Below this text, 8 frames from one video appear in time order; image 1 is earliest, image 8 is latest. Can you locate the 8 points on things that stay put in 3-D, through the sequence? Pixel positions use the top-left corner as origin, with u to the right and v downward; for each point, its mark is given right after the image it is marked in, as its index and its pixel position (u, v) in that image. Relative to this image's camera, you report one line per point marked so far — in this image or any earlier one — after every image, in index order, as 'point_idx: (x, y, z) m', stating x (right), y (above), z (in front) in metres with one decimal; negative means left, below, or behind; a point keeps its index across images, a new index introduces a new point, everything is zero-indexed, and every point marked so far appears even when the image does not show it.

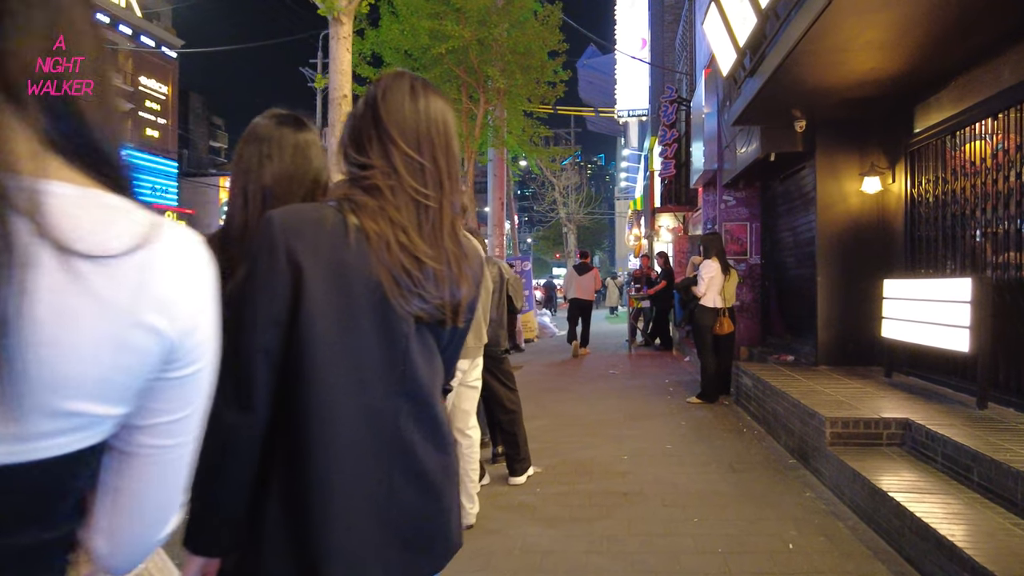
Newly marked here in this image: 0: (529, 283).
0: (+0.4, +0.1, +18.1) m
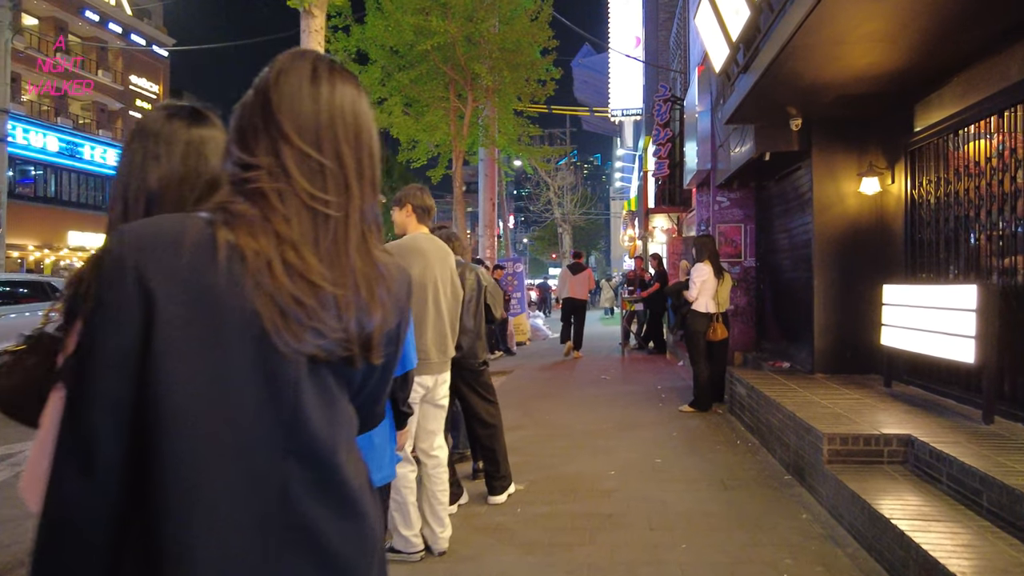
0: (+0.2, +0.1, +17.8) m
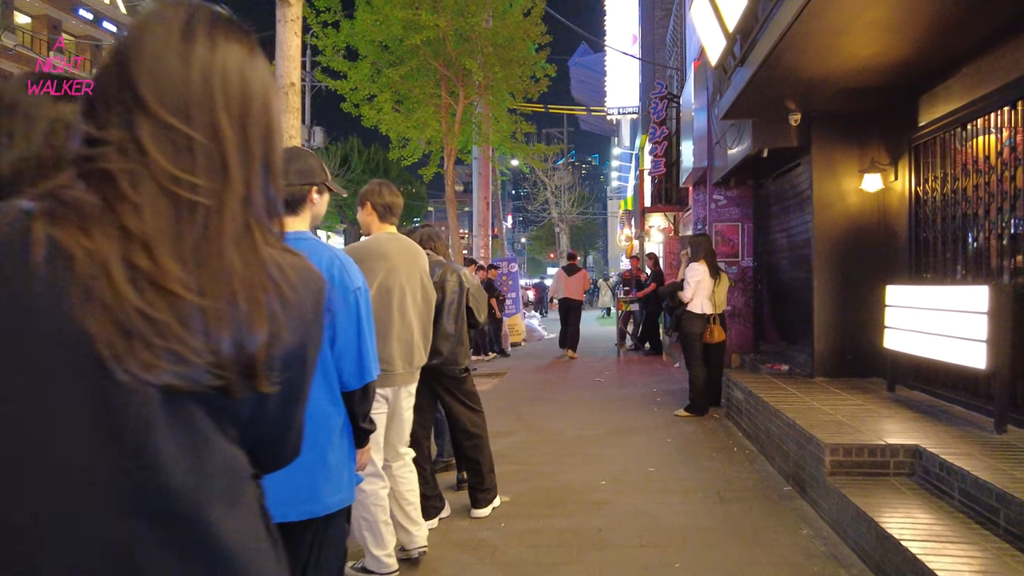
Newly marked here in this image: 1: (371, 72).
0: (+0.1, +0.1, +17.5) m
1: (-2.3, +3.5, +11.8) m
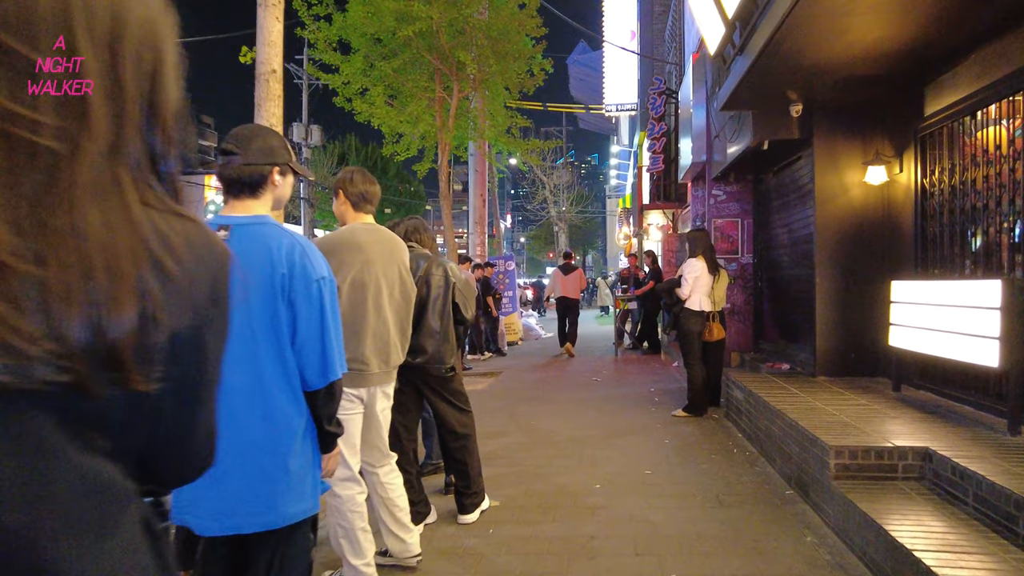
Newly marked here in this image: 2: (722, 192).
0: (0.0, +0.1, +17.3) m
1: (-2.4, +3.5, +11.5) m
2: (+2.9, +1.3, +10.1) m
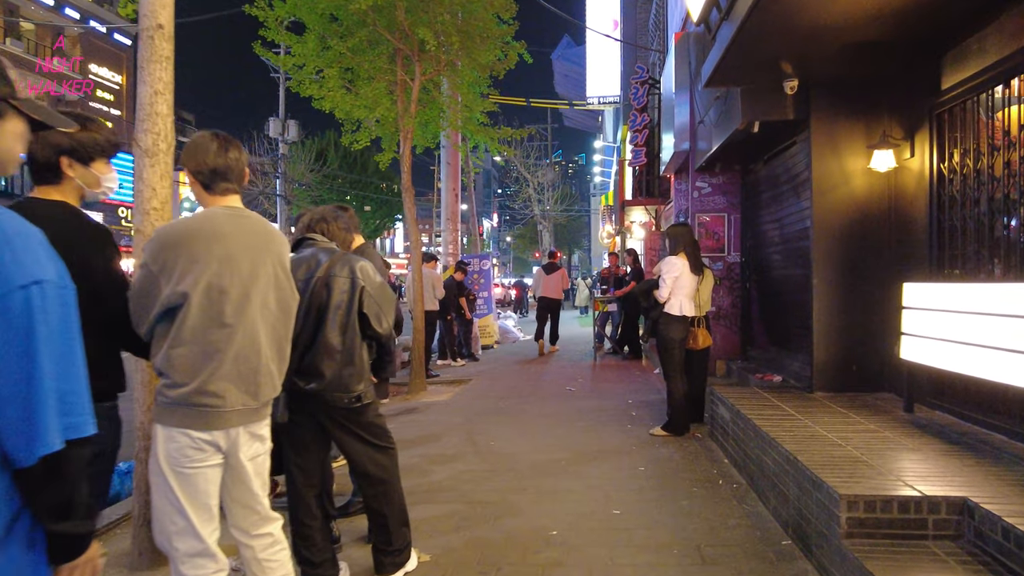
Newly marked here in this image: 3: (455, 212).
0: (-0.6, +0.1, +16.3) m
1: (-2.8, +3.5, +10.6) m
2: (+2.5, +1.3, +9.2) m
3: (-1.2, +1.6, +15.9) m
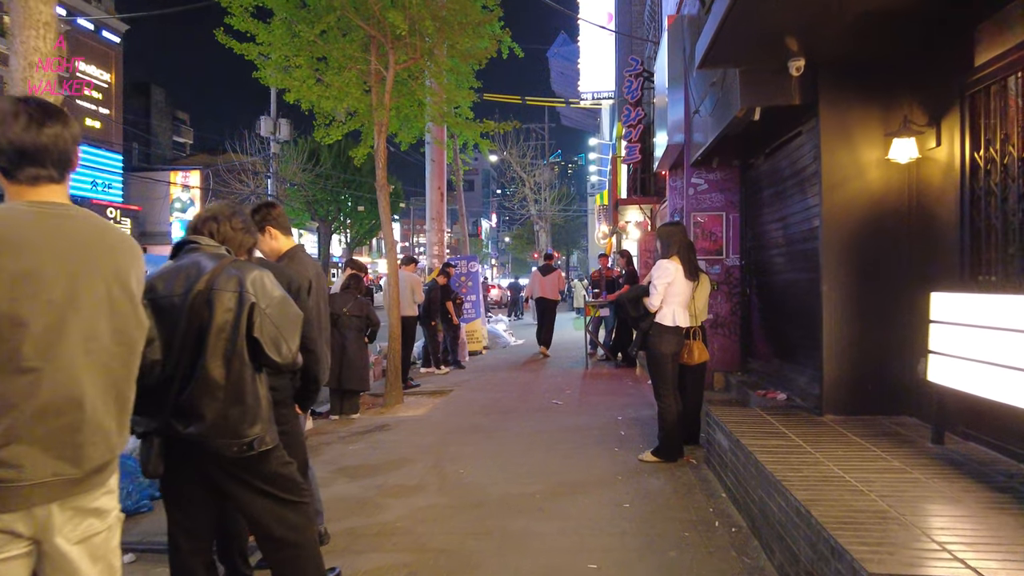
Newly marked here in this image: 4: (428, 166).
0: (-0.8, 0.0, +15.6) m
1: (-3.1, +3.5, +9.8) m
2: (+2.2, +1.2, +8.5) m
3: (-1.5, +1.6, +15.1) m
4: (-1.7, +2.5, +15.0) m
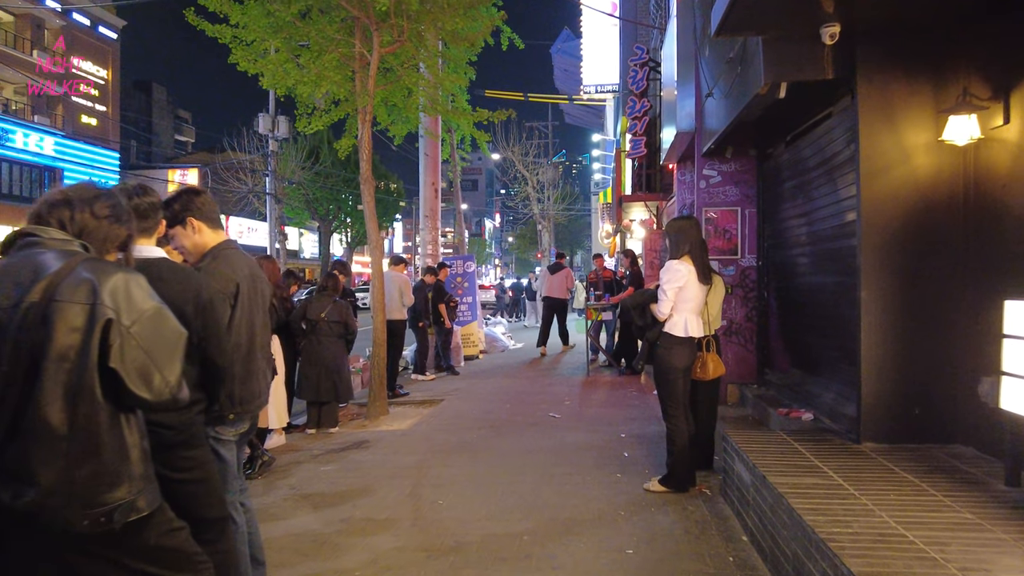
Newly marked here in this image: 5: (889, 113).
0: (-0.9, 0.0, +14.8) m
1: (-3.1, +3.4, +9.1) m
2: (+2.1, +1.2, +7.7) m
3: (-1.5, +1.6, +14.4) m
4: (-1.7, +2.5, +14.2) m
5: (+2.3, +1.1, +4.5) m
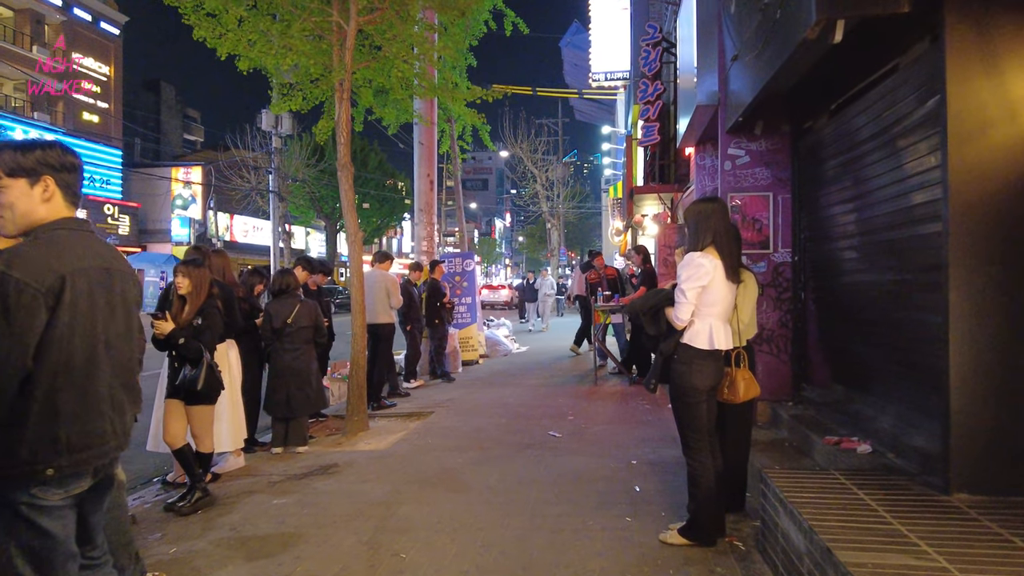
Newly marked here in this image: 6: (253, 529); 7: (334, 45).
0: (-0.8, 0.0, +13.7) m
1: (-3.2, +3.4, +8.0) m
2: (+2.1, +1.2, +6.6) m
3: (-1.5, +1.6, +13.3) m
4: (-1.7, +2.5, +13.2) m
5: (+2.2, +1.1, +3.4) m
6: (-1.8, -1.7, +5.0) m
7: (-2.1, +2.8, +8.3) m
